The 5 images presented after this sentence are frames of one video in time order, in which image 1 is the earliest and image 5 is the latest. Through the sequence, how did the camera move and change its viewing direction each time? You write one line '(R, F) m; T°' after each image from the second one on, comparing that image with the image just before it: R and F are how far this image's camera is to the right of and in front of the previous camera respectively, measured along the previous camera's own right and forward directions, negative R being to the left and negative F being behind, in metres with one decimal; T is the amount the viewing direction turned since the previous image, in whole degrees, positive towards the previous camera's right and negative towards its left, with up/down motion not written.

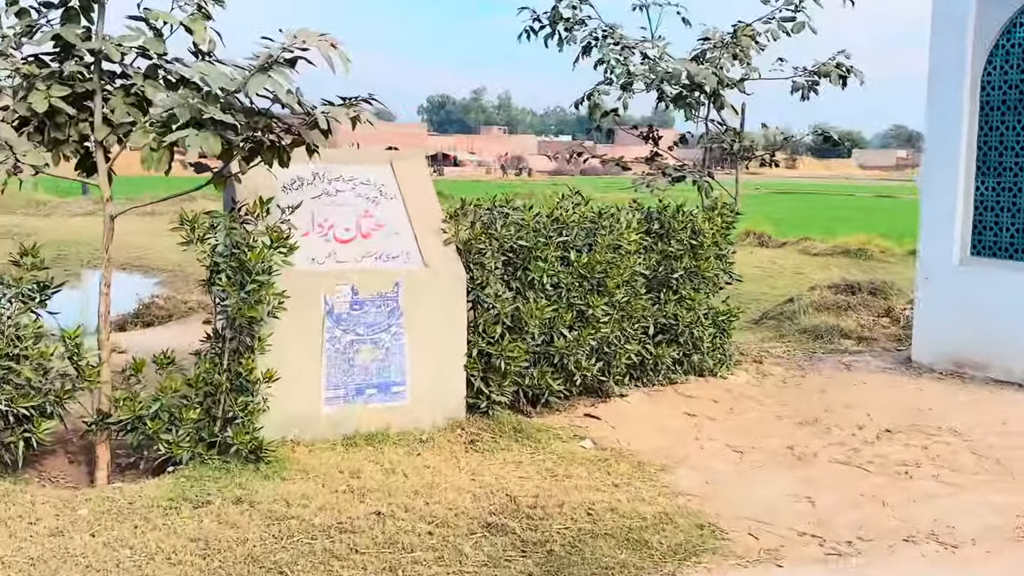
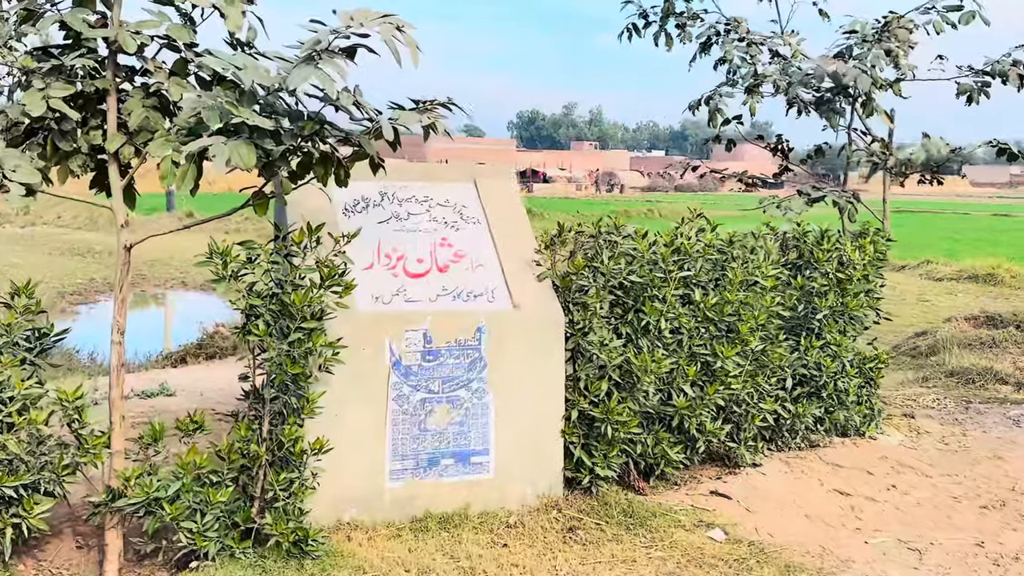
(-0.7, +0.7) m; 0°
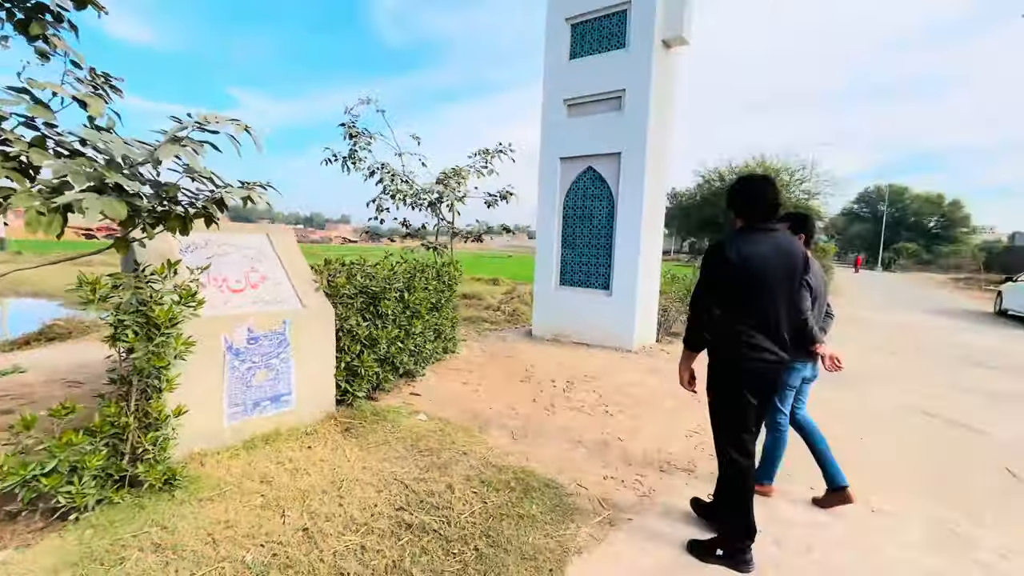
(+0.8, -2.2) m; +16°
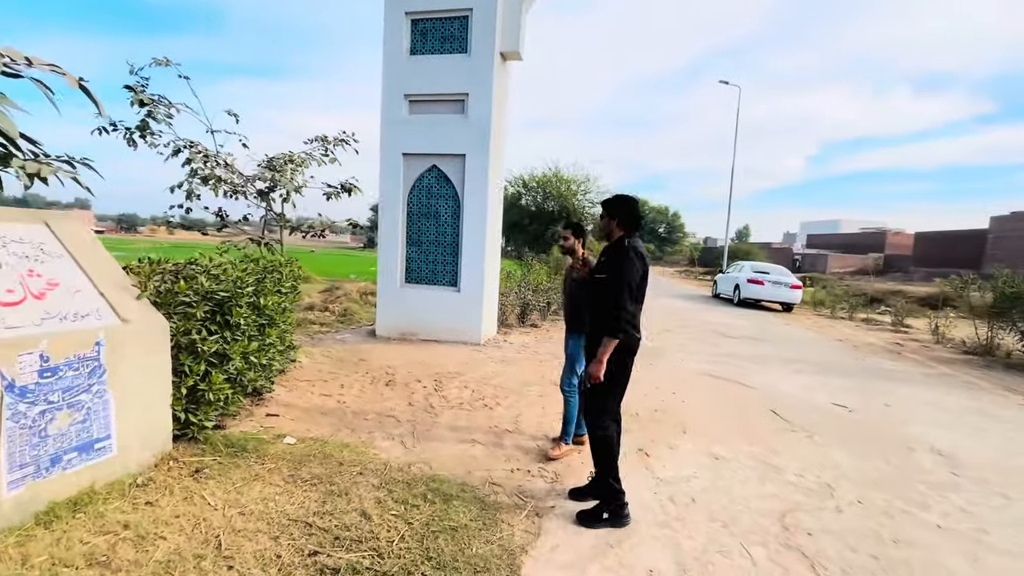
(-1.0, +0.3) m; +23°
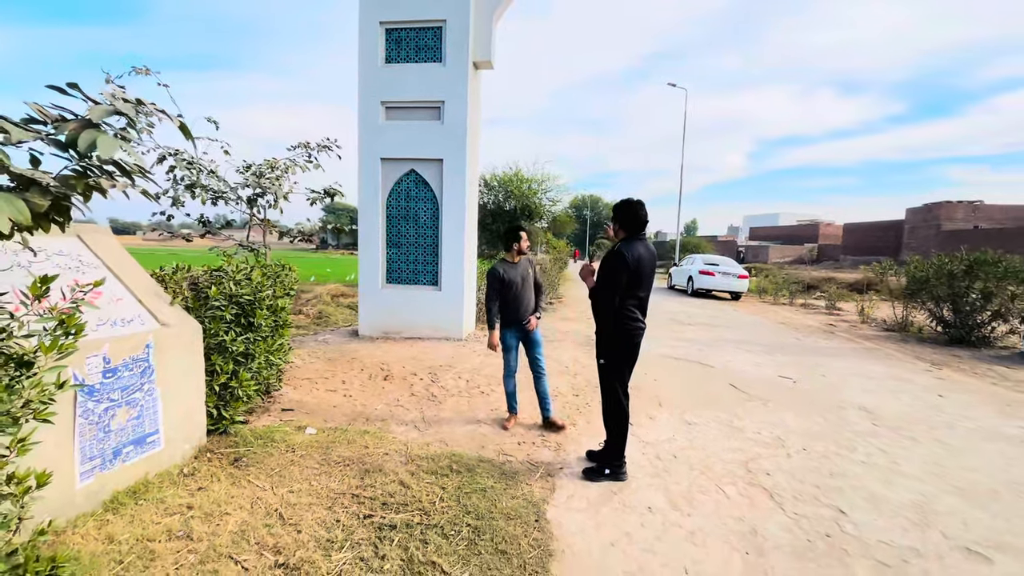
(-0.6, -0.7) m; +5°
